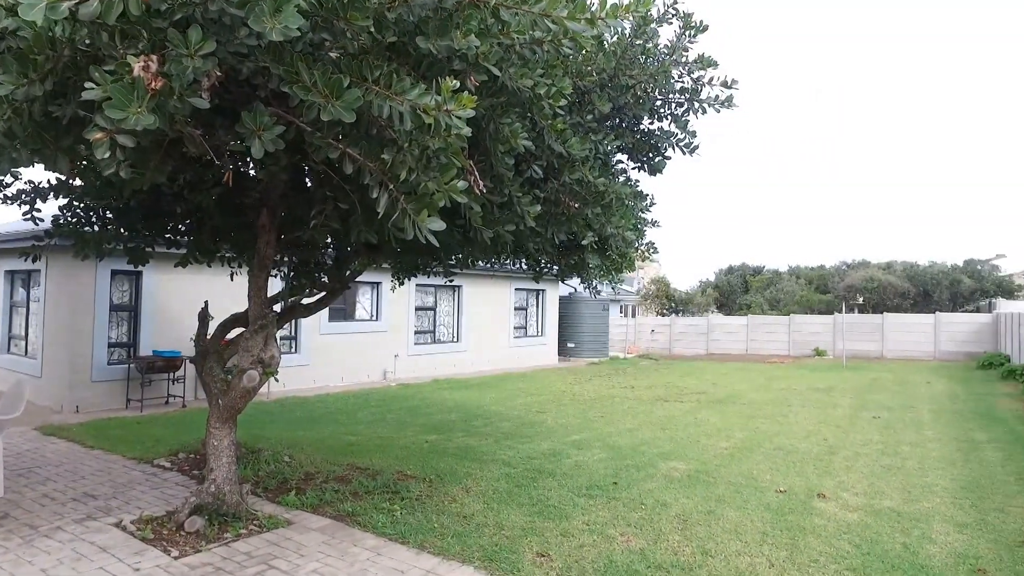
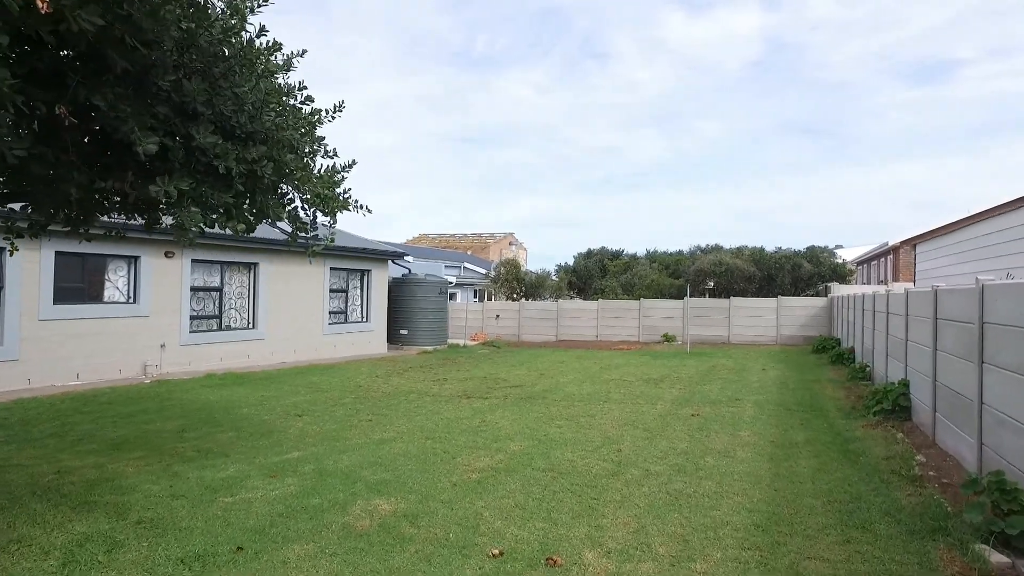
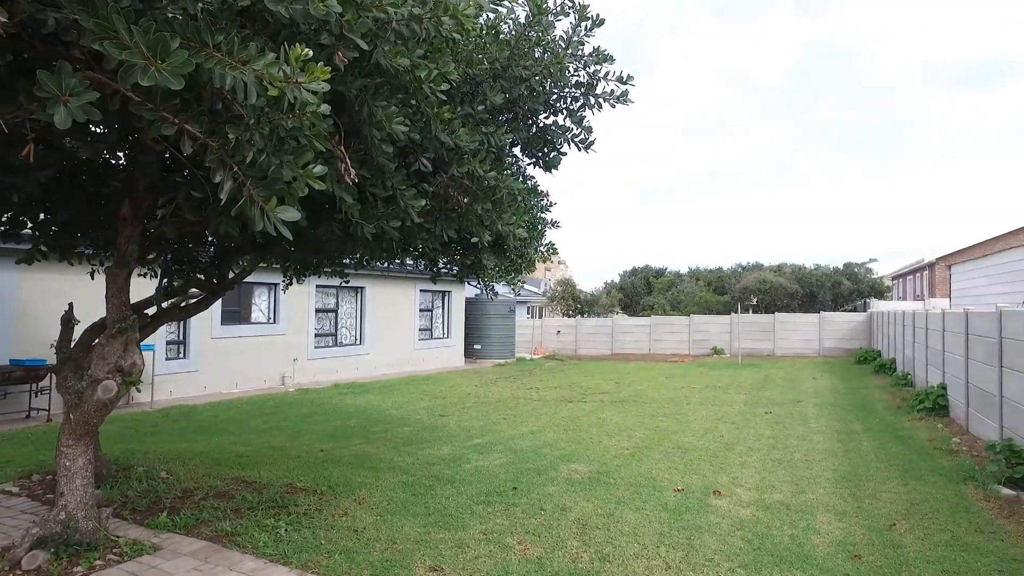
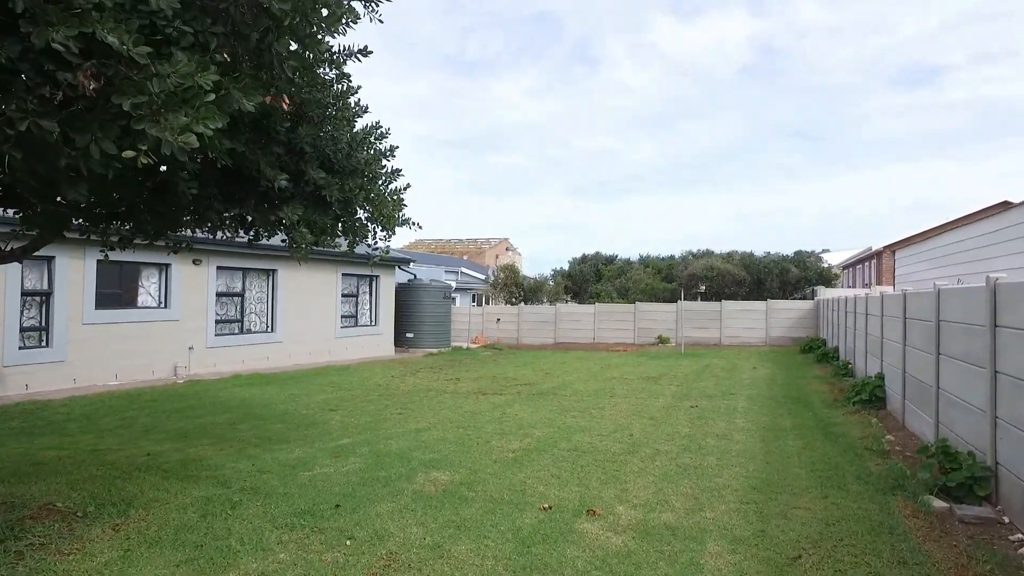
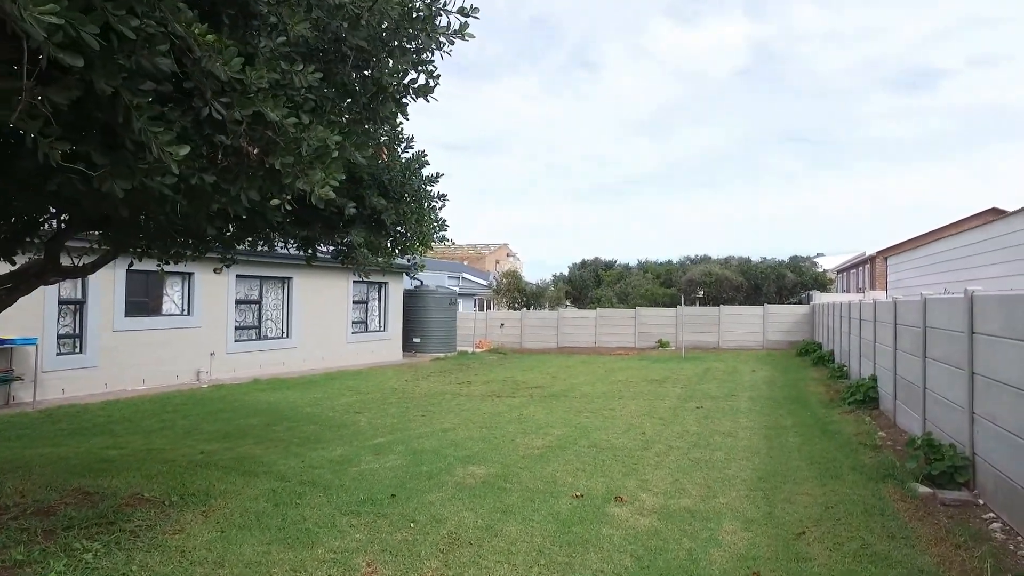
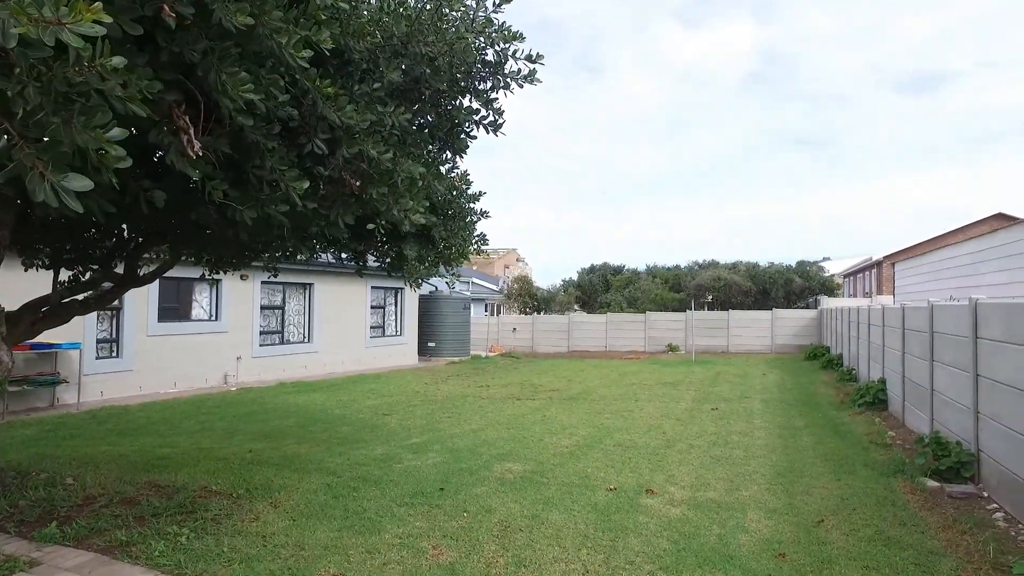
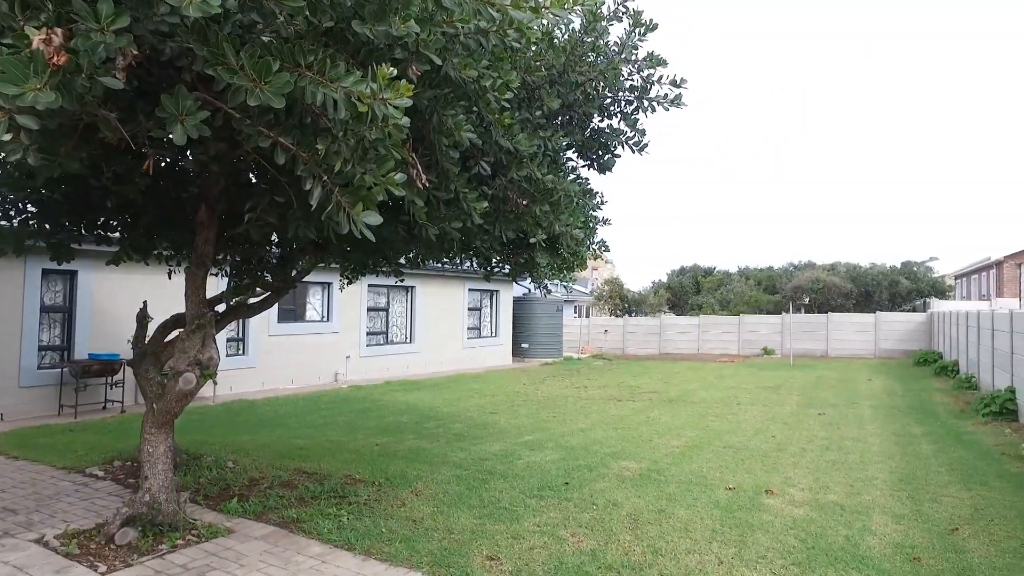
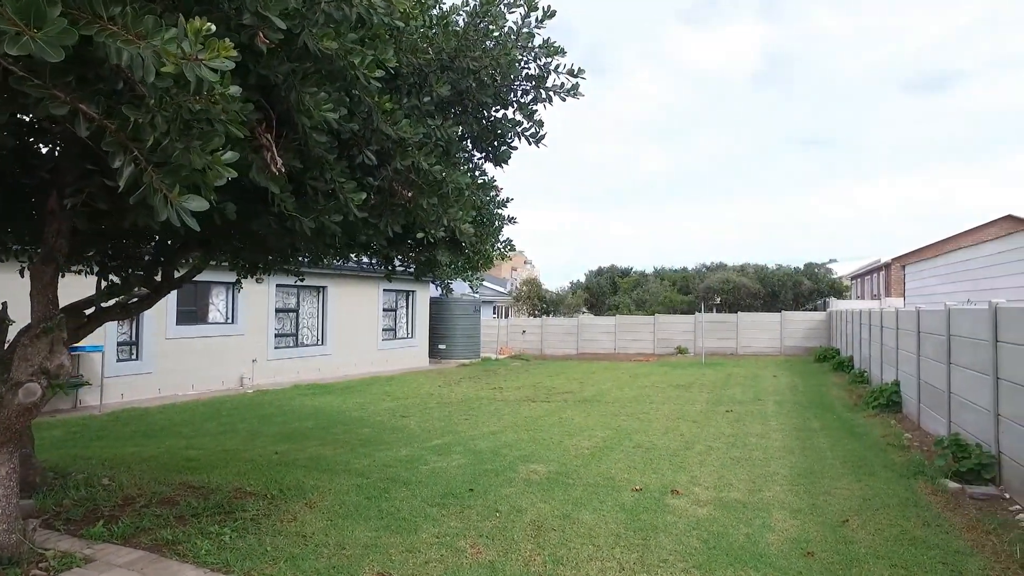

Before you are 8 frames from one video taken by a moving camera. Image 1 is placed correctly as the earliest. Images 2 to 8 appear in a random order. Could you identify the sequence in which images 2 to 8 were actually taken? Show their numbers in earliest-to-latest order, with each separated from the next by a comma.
7, 3, 8, 6, 5, 4, 2
